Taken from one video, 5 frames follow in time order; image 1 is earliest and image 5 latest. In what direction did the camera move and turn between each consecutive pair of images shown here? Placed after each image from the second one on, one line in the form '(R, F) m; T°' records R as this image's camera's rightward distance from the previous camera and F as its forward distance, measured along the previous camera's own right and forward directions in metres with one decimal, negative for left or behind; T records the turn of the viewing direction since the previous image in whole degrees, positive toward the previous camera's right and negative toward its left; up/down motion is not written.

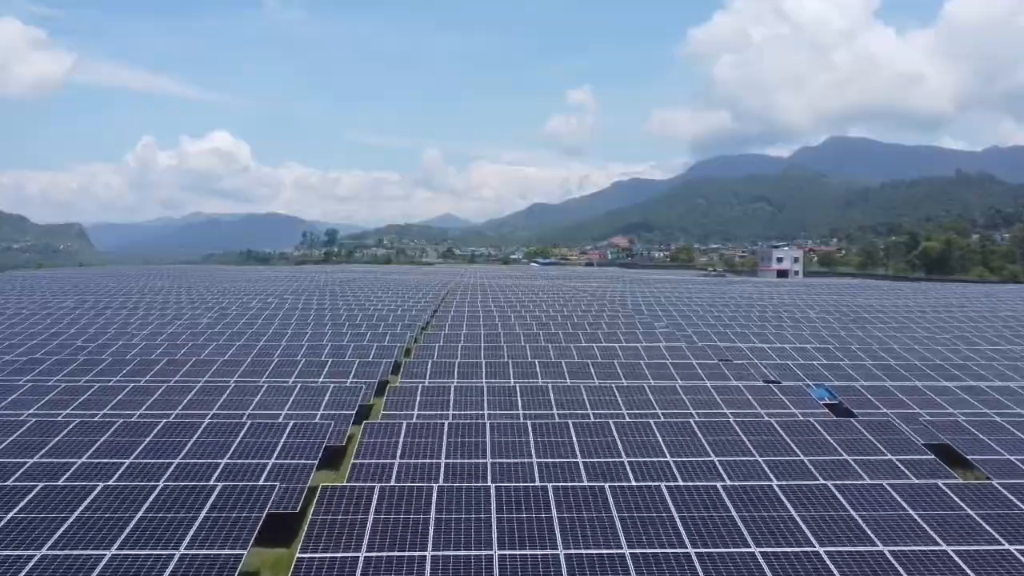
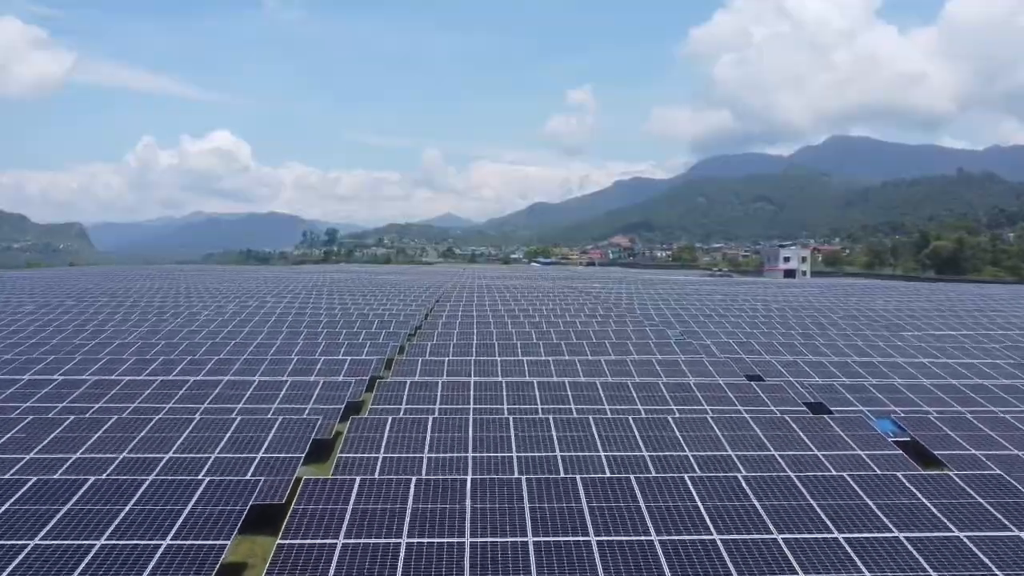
(0.0, +1.8) m; 0°
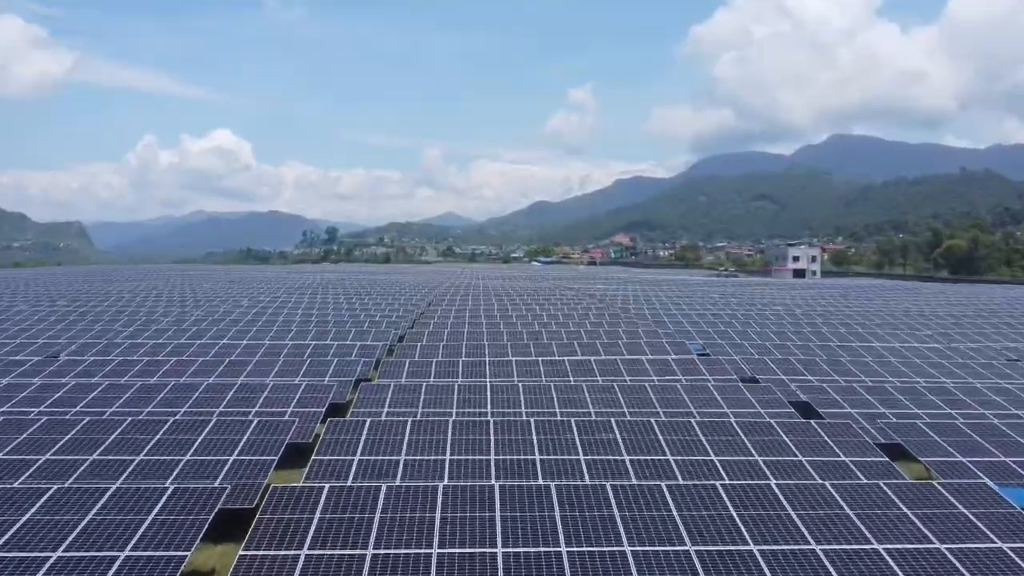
(+0.1, +2.2) m; 0°
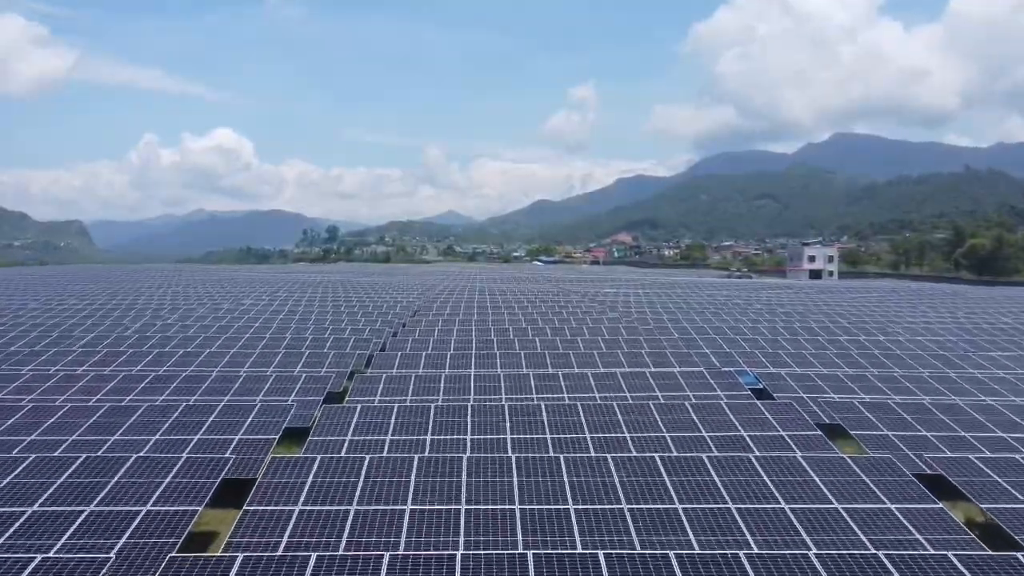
(+0.1, +3.2) m; 0°
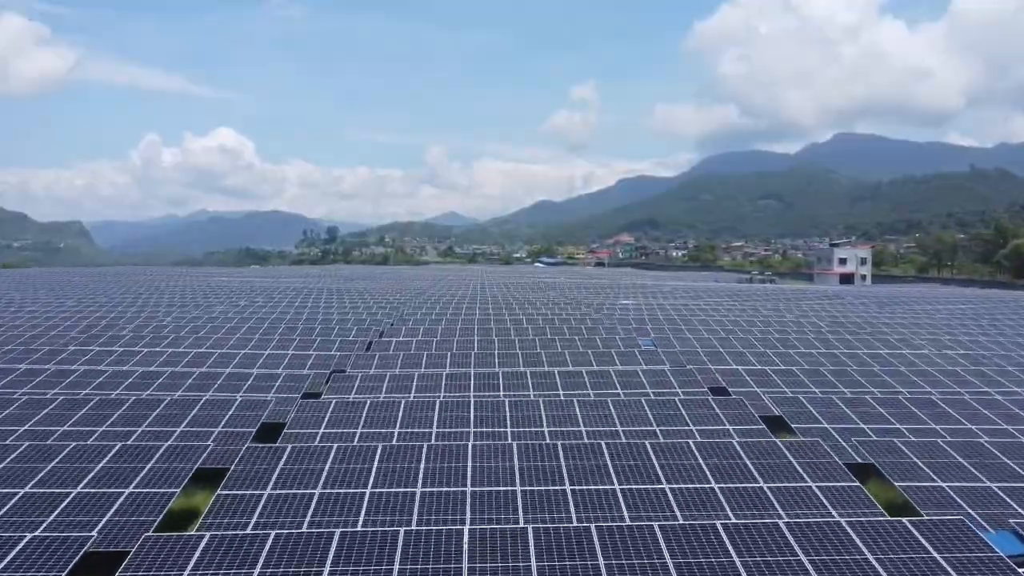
(+0.1, +5.5) m; 0°
